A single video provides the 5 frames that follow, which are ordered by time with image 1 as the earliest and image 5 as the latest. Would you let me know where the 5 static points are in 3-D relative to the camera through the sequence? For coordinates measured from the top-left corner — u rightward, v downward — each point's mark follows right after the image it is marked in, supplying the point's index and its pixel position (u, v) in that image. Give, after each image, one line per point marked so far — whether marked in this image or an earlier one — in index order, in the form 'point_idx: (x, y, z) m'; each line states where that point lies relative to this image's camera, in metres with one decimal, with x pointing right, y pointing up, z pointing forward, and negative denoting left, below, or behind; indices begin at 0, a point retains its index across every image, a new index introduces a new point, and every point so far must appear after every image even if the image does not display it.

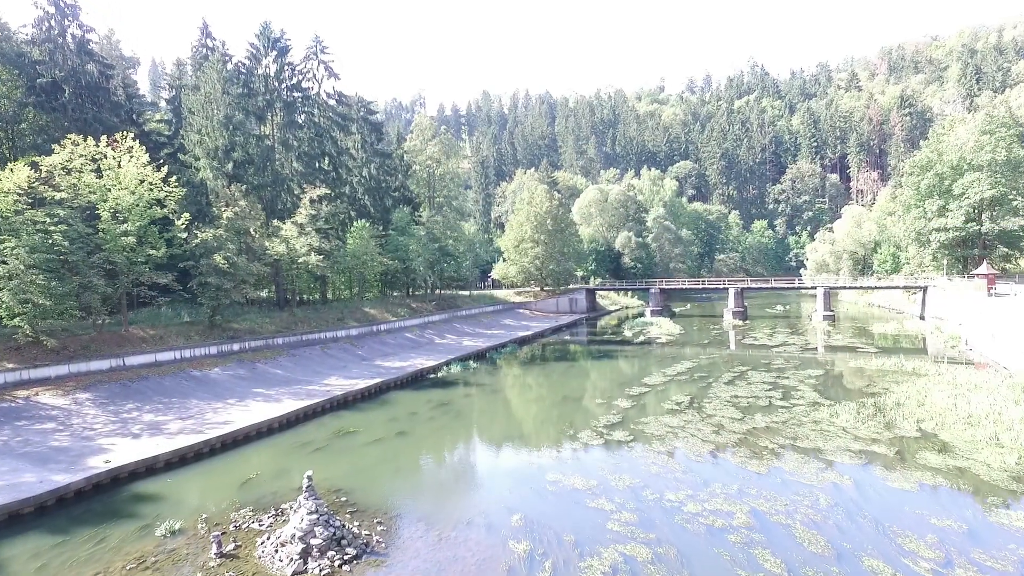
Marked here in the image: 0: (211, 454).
0: (-9.2, -5.1, +18.1) m
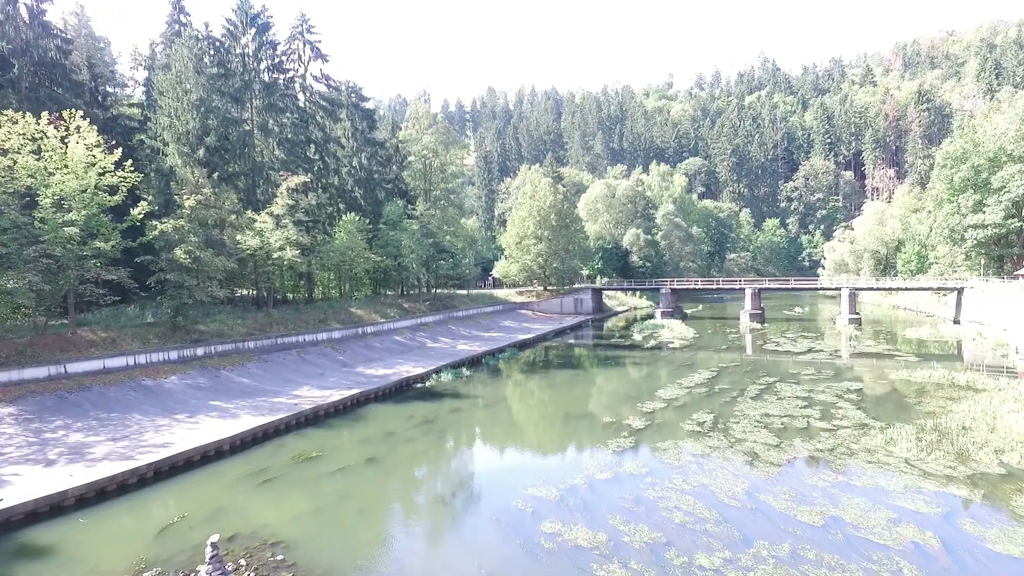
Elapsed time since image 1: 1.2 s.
0: (-9.5, -5.1, +15.0) m
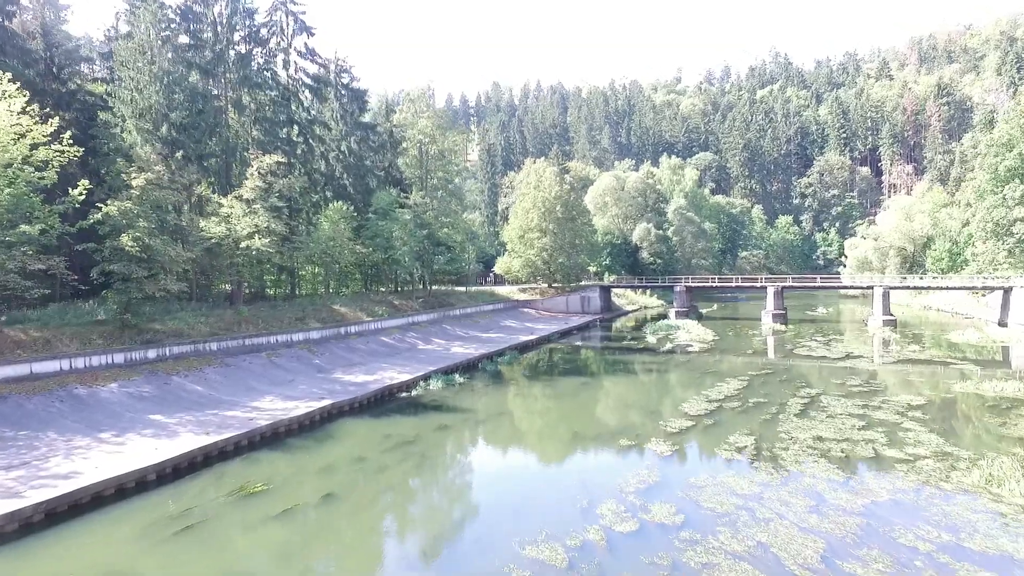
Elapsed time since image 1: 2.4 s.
0: (-9.6, -4.8, +11.6) m
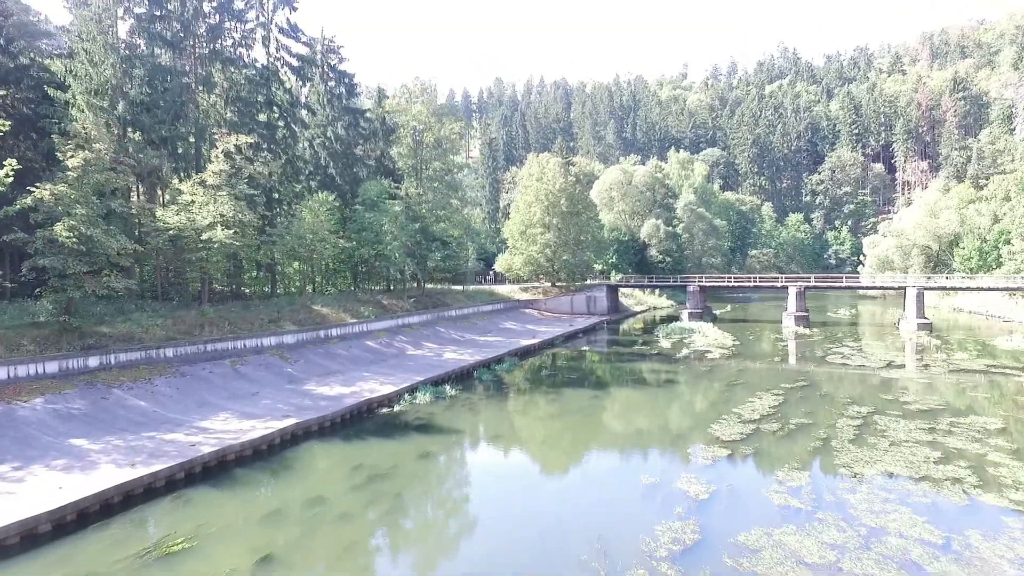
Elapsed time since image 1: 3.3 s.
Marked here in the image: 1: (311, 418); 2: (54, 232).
0: (-9.7, -4.8, +8.5) m
1: (-5.9, -3.8, +17.3) m
2: (-14.3, +1.7, +18.4) m
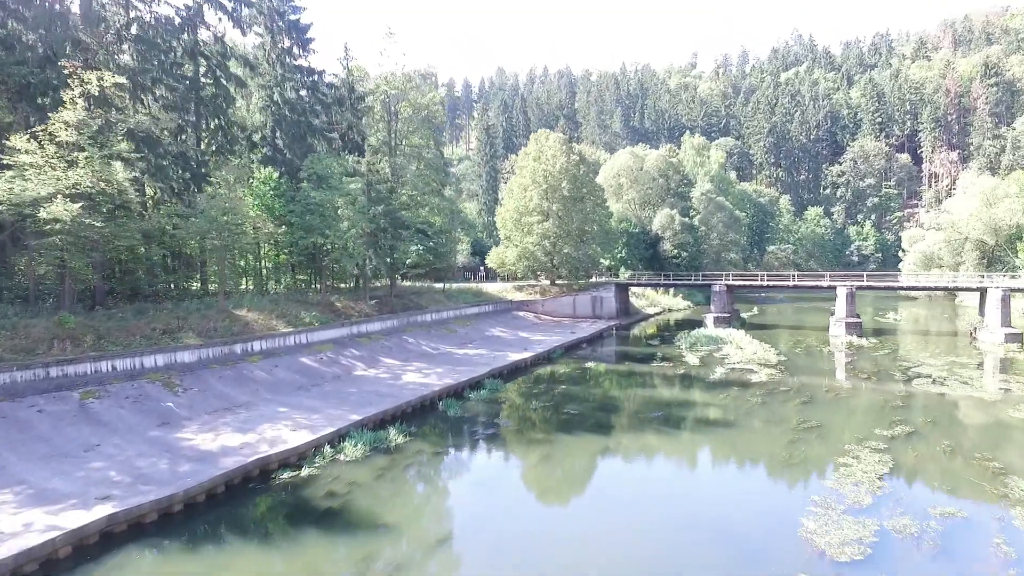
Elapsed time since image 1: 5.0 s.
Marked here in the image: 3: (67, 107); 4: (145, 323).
0: (-10.5, -4.9, +1.8) m
1: (-6.6, -3.8, +10.6) m
2: (-14.9, +1.8, +11.7) m
3: (-13.0, +5.2, +17.7) m
4: (-12.0, -1.2, +19.4) m
